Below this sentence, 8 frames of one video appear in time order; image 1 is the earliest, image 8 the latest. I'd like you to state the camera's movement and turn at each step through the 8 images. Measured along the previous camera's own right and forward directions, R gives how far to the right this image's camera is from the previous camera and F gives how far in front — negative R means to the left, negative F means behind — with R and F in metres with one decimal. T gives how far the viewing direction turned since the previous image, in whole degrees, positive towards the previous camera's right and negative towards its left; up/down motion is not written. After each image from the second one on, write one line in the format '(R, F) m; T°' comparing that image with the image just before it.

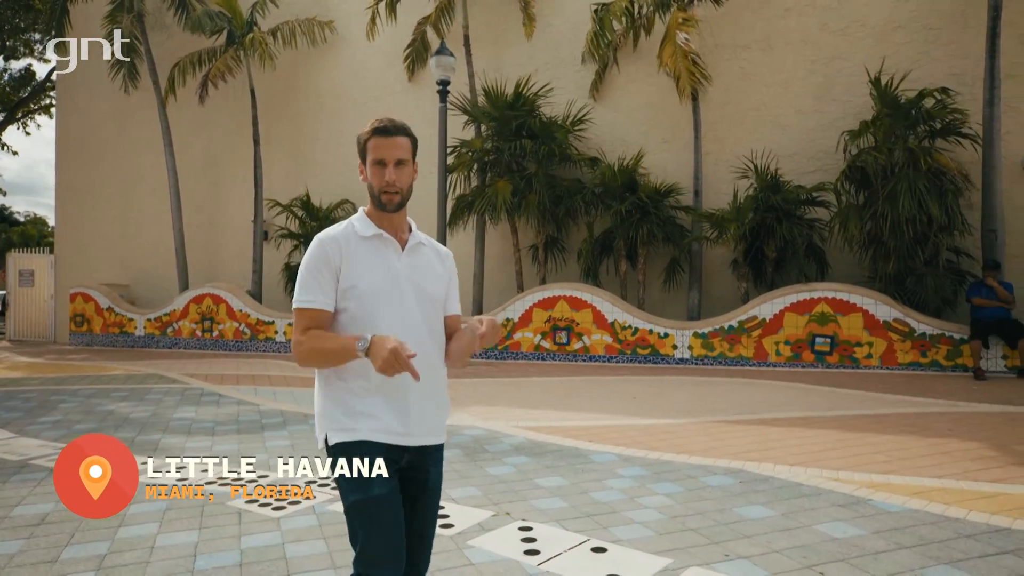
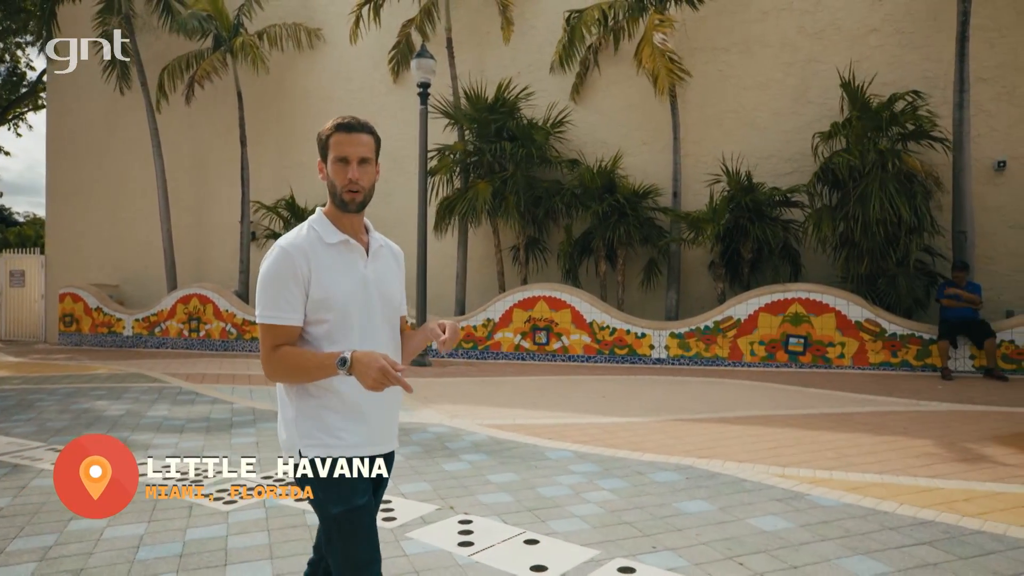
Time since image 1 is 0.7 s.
(+0.4, -0.1) m; 0°
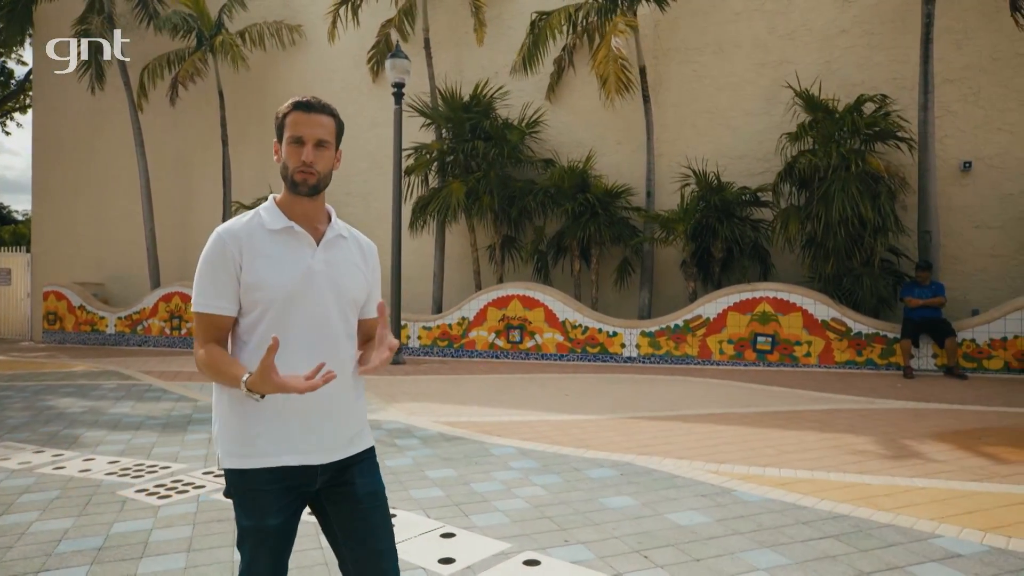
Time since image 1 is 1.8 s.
(+0.5, -0.1) m; 0°
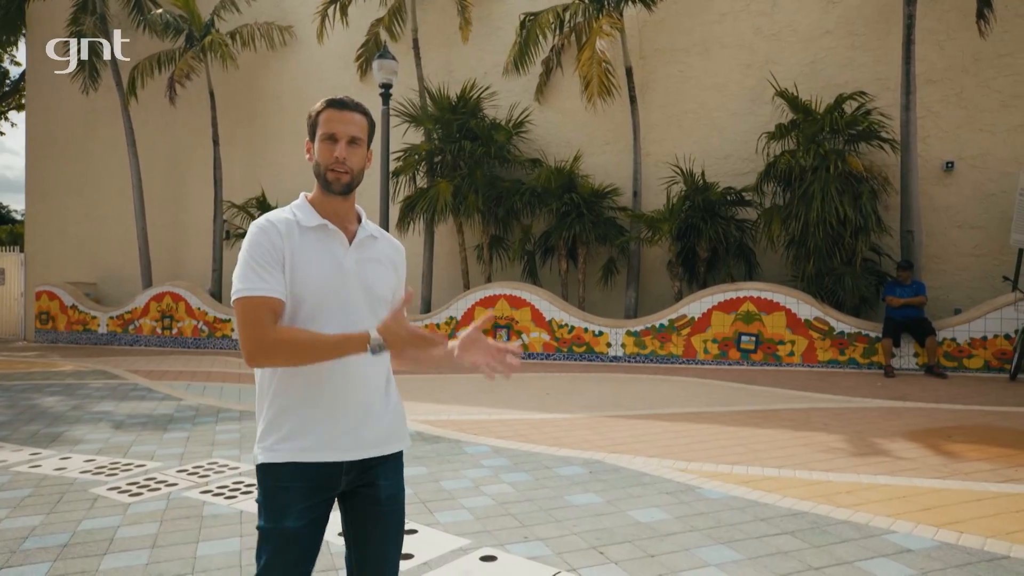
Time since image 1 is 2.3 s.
(+0.3, -0.1) m; 0°
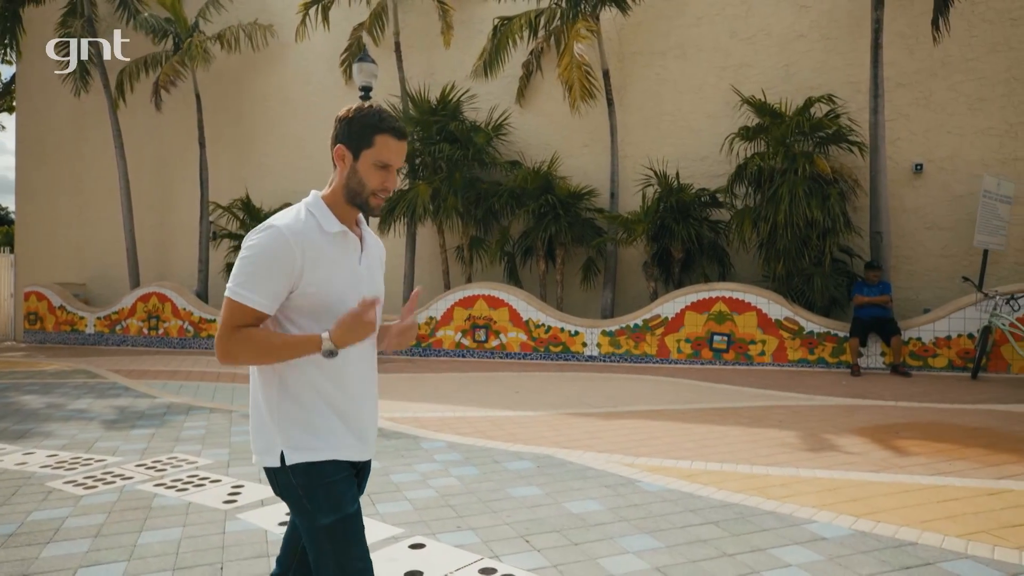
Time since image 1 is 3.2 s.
(+0.5, -0.1) m; 0°
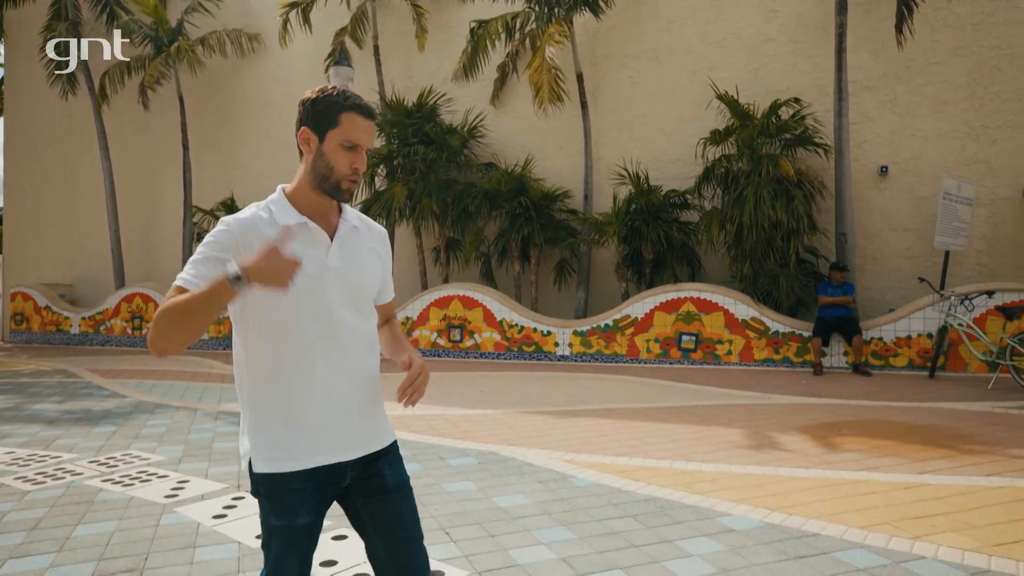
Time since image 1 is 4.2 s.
(+0.5, -0.1) m; 0°
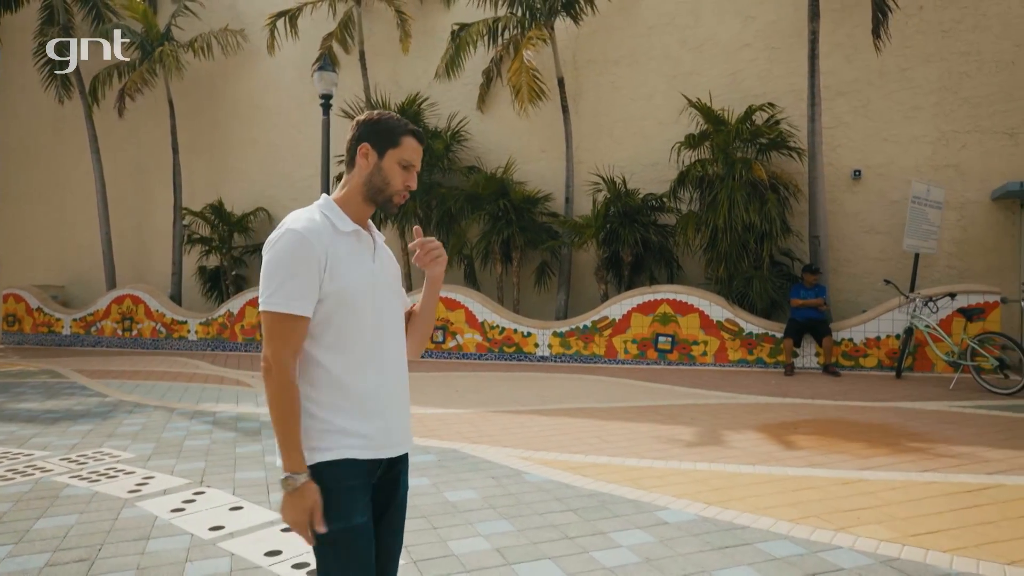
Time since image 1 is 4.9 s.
(+0.4, -0.2) m; 0°
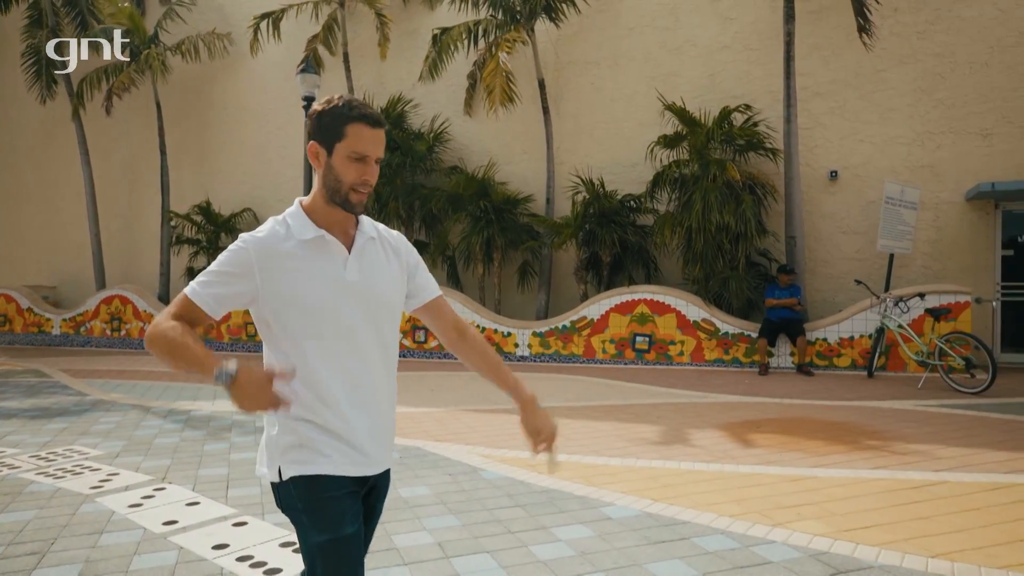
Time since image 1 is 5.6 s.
(+0.4, -0.1) m; 0°
